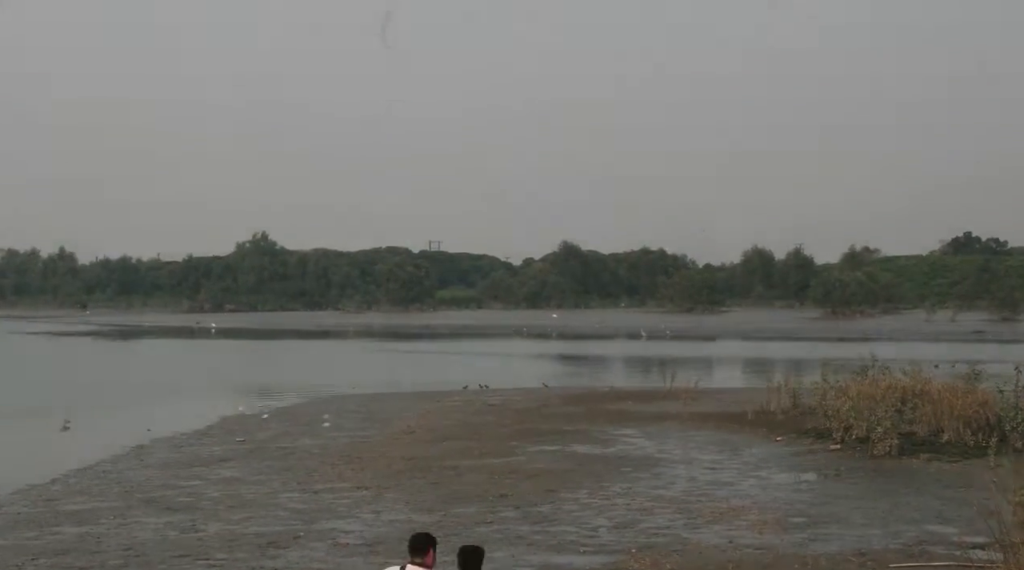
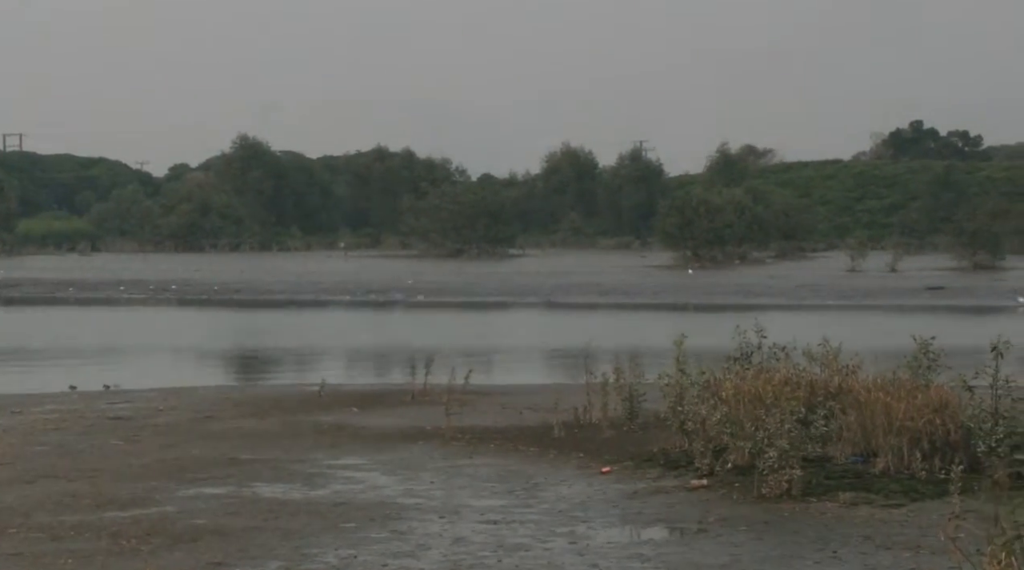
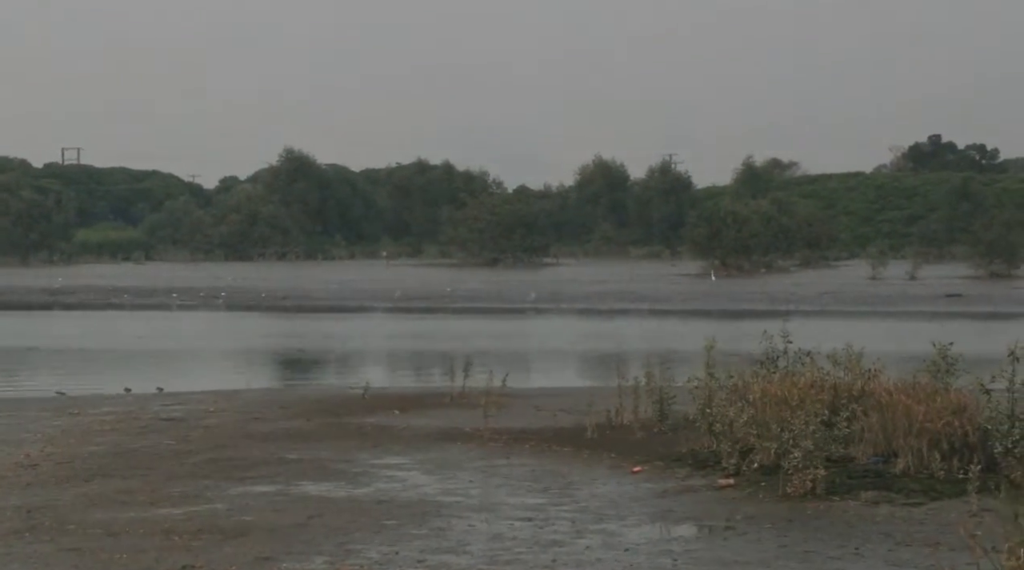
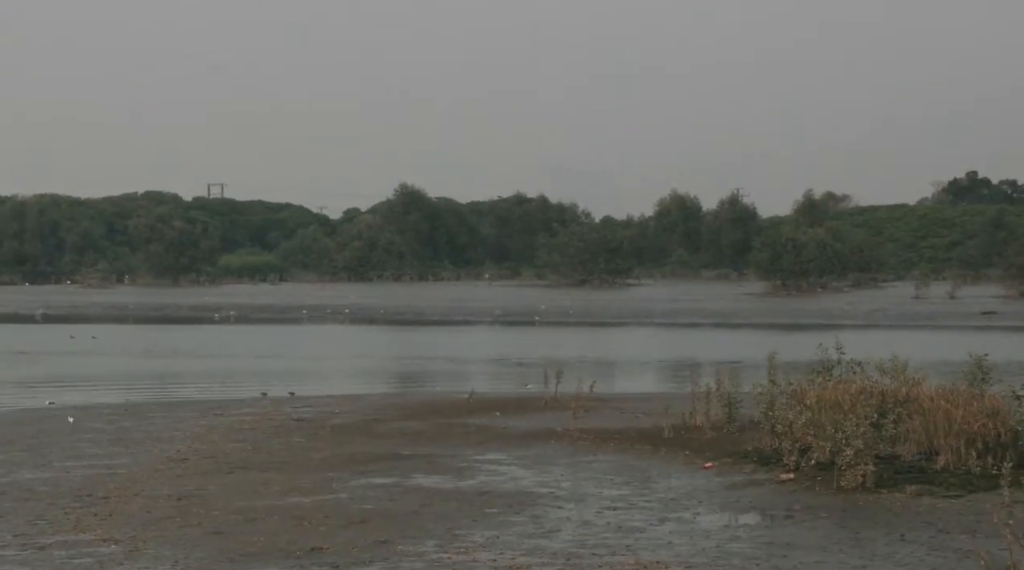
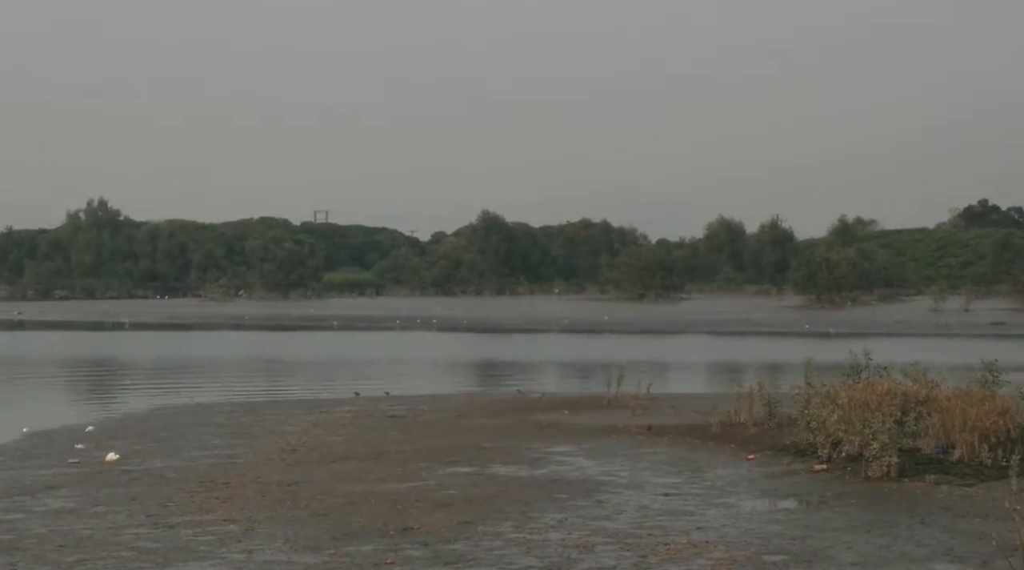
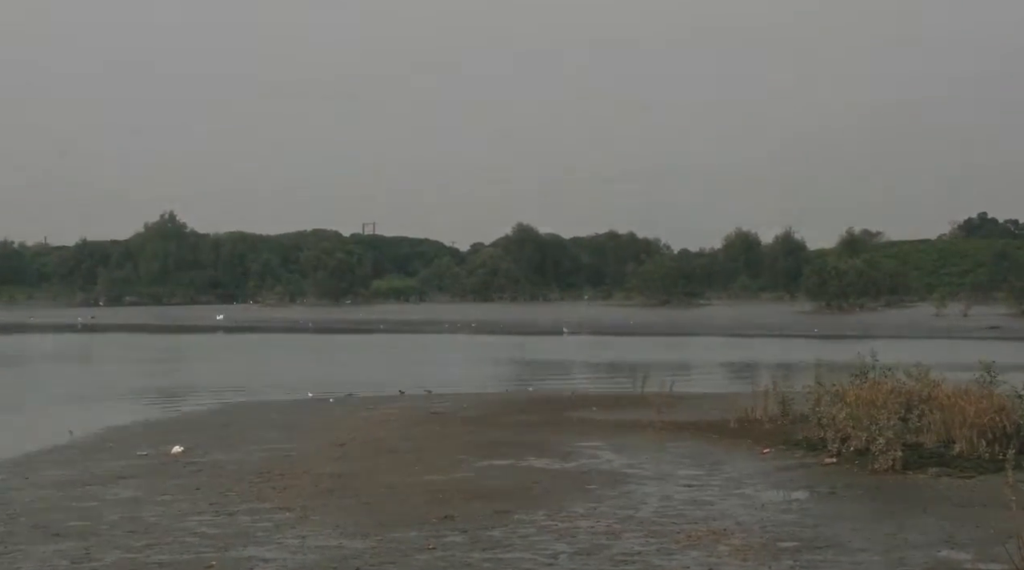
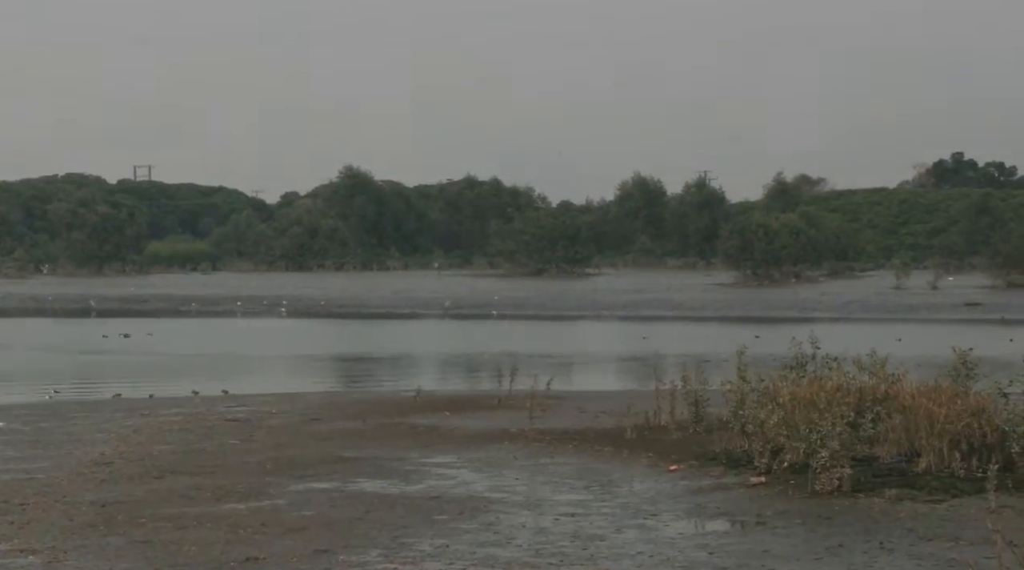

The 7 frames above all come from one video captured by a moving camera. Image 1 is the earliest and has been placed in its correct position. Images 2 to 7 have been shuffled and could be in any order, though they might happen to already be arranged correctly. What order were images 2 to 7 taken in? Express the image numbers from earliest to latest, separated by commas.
6, 5, 4, 7, 3, 2
